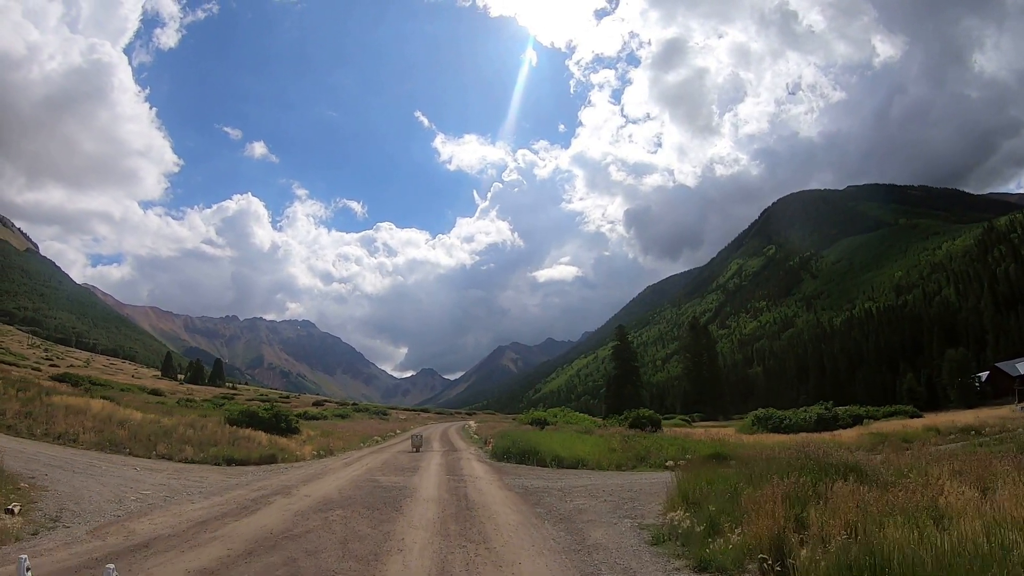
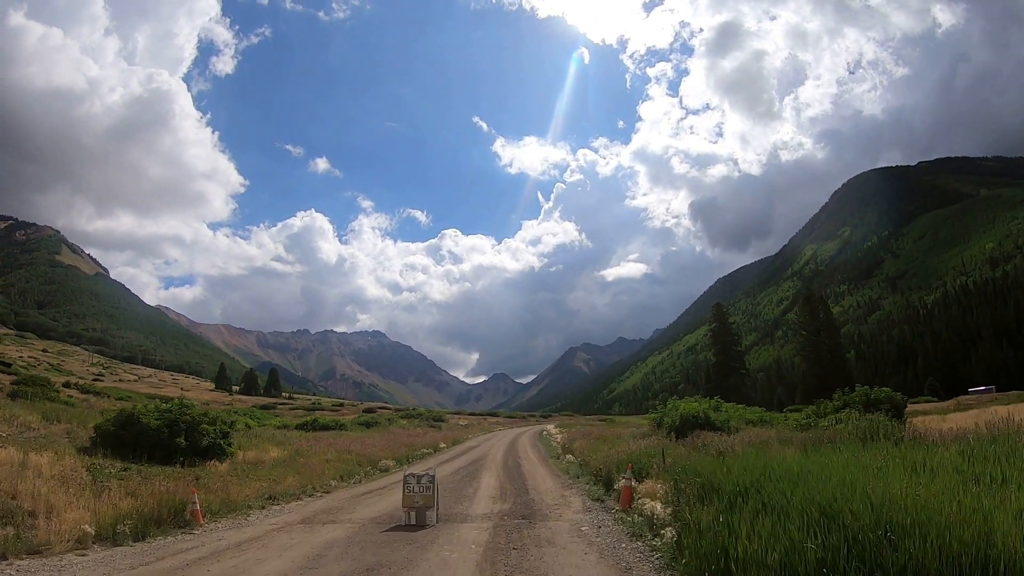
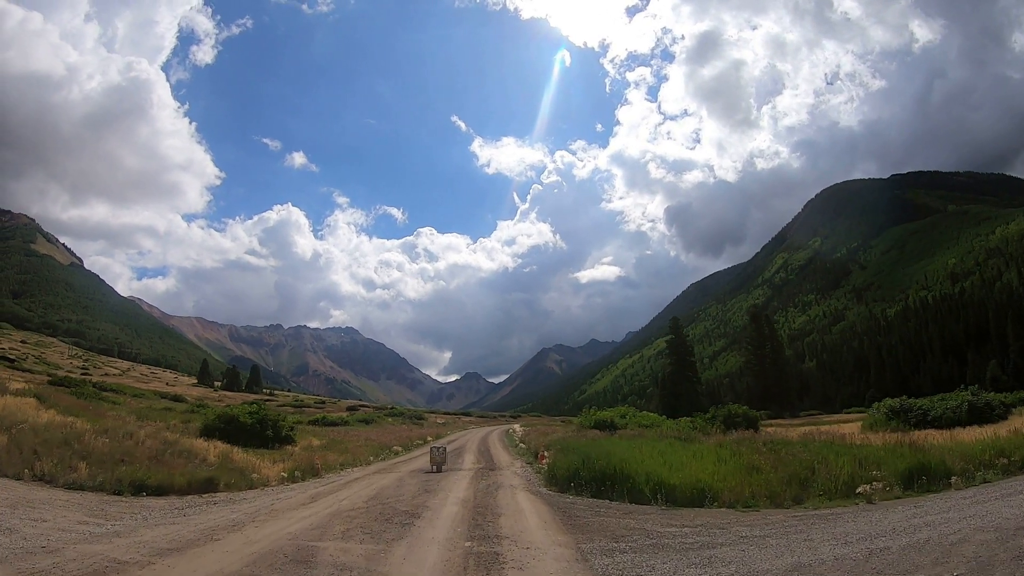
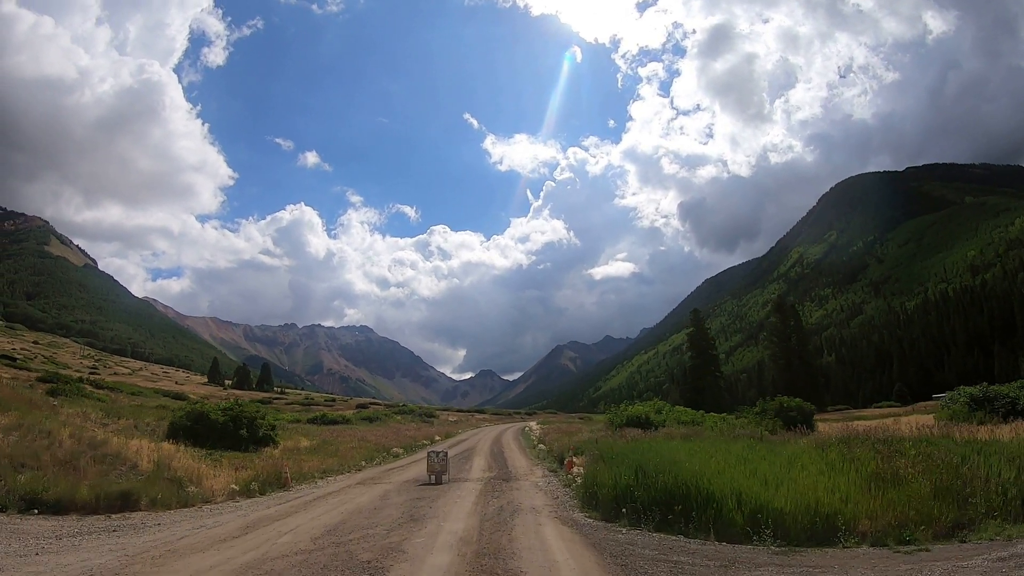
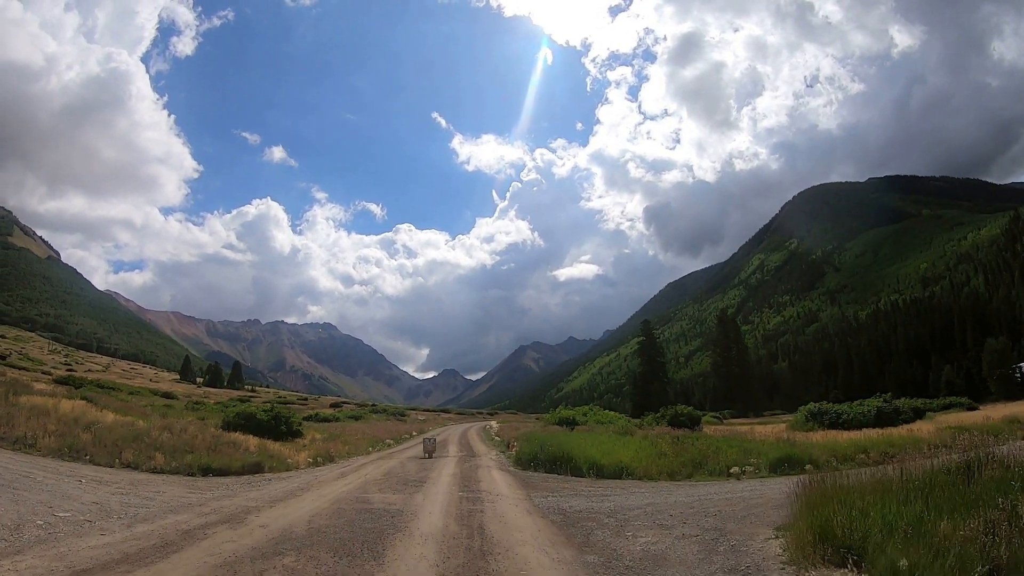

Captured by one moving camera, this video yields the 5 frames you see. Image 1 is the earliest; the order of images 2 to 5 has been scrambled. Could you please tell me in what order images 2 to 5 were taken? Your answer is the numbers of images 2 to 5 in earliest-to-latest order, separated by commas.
5, 3, 4, 2
